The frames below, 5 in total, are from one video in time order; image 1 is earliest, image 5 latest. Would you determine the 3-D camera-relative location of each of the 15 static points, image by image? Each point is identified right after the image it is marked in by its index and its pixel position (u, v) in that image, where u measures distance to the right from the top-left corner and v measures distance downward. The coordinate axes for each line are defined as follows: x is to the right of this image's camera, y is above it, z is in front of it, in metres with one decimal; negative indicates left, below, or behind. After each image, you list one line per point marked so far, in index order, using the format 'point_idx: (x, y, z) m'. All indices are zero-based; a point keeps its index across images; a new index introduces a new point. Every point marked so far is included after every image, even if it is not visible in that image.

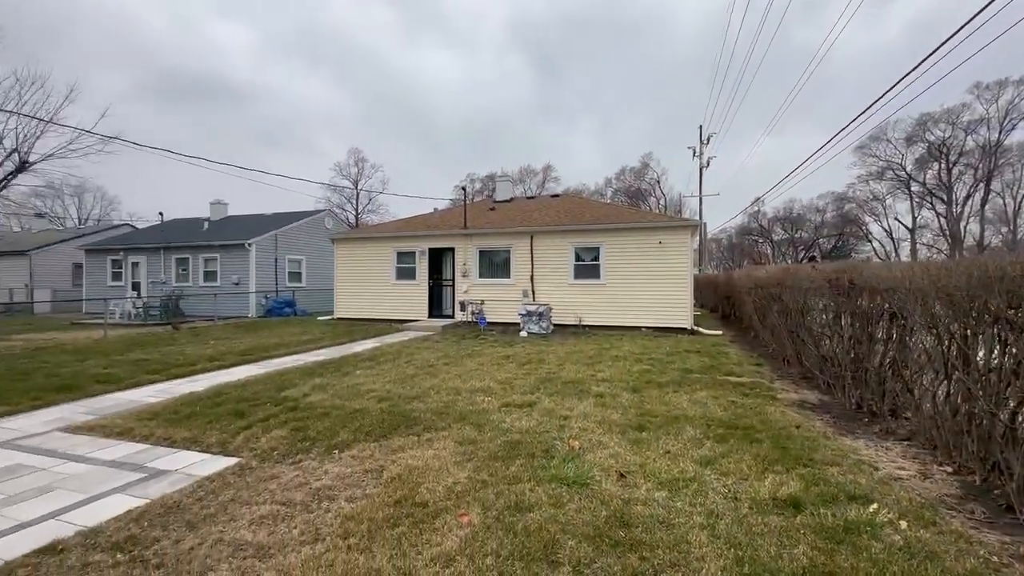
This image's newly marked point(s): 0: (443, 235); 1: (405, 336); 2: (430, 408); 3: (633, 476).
0: (-2.1, +1.6, +14.1) m
1: (-2.8, -1.2, +12.1) m
2: (-0.9, -1.4, +5.3) m
3: (+0.9, -1.4, +3.4) m
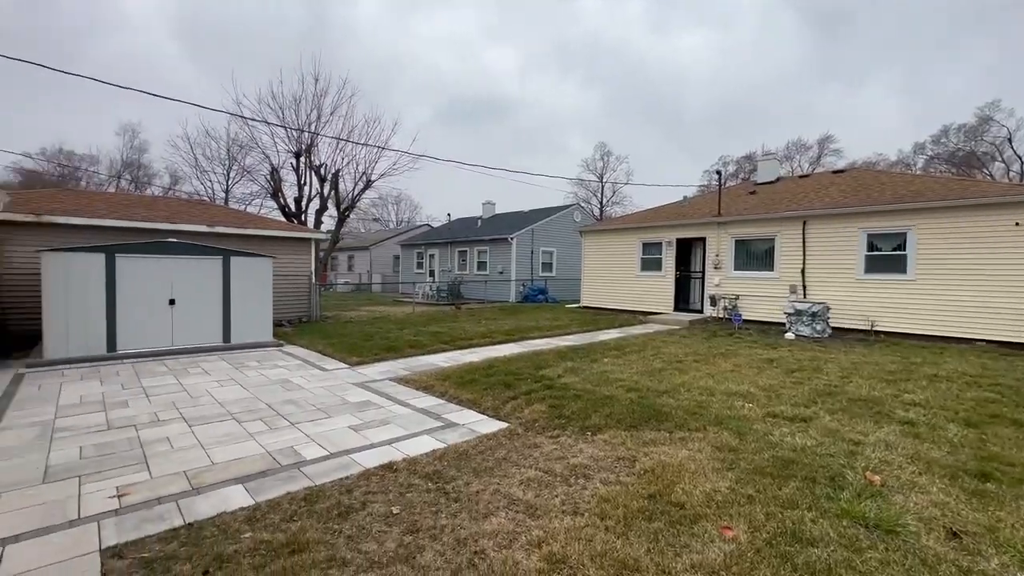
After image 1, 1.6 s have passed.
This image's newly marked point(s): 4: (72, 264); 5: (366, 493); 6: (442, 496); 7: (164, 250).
0: (+5.1, +1.8, +13.3) m
1: (+3.5, -1.0, +11.9) m
2: (+1.8, -1.3, +5.1) m
3: (+2.5, -1.4, +2.5) m
4: (-7.4, +0.4, +7.9) m
5: (-1.1, -1.5, +3.4) m
6: (-0.5, -1.5, +3.3) m
7: (-6.5, +0.7, +8.7) m
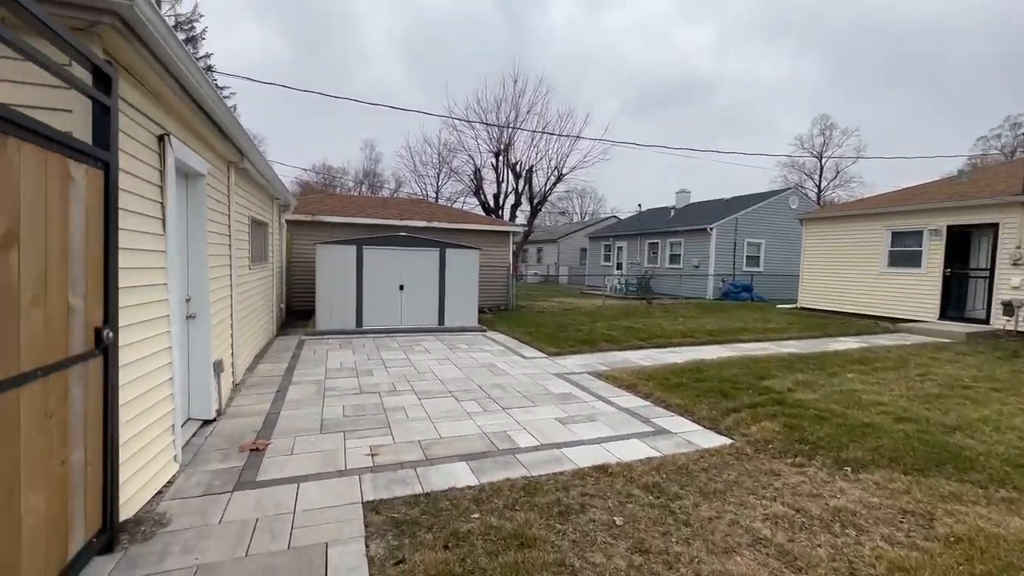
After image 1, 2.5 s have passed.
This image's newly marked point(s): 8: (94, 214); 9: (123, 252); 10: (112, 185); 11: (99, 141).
0: (+10.0, +1.7, +10.0) m
1: (+7.9, -1.0, +9.4) m
2: (+3.8, -1.3, +3.7) m
3: (+3.5, -1.4, +1.1) m
4: (-3.7, +0.7, +9.7) m
5: (+0.5, -1.4, +3.2) m
6: (+1.0, -1.5, +3.0) m
7: (-2.5, +1.0, +10.2) m
8: (-2.1, +0.4, +2.4) m
9: (-2.4, +0.2, +2.8) m
10: (-2.1, +0.5, +2.5) m
11: (-2.2, +0.8, +2.4) m
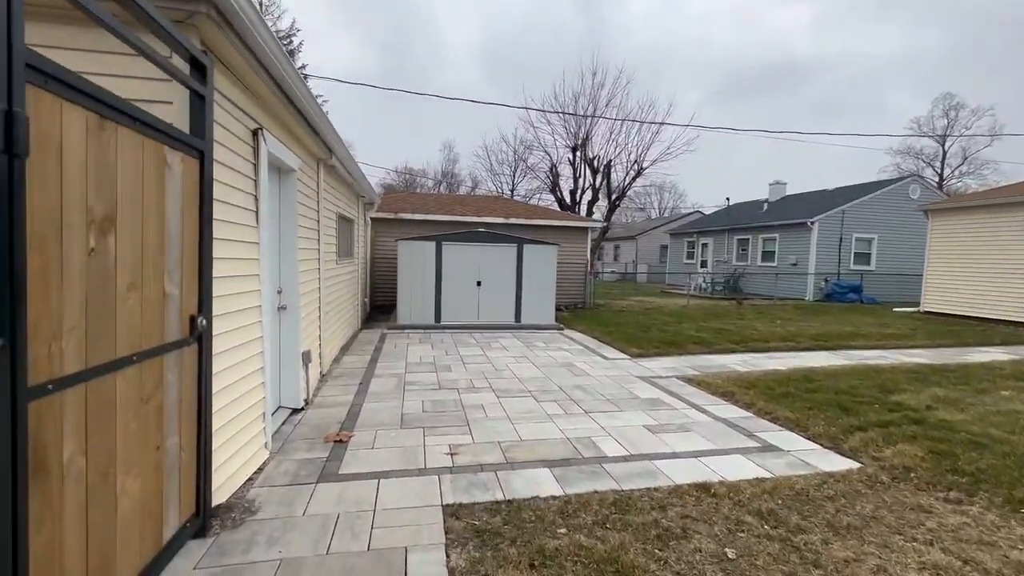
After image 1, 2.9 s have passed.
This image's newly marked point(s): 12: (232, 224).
0: (+11.6, +1.7, +8.1) m
1: (+9.4, -1.1, +7.8) m
2: (+4.4, -1.3, +2.8) m
3: (+3.7, -1.4, +0.3) m
4: (-2.1, +0.8, +9.9) m
5: (+1.1, -1.4, +2.9) m
6: (+1.5, -1.4, +2.5) m
7: (-0.8, +1.1, +10.2) m
8: (-1.6, +0.4, +2.4) m
9: (-1.8, +0.3, +2.9) m
10: (-1.6, +0.6, +2.5) m
11: (-1.7, +0.8, +2.5) m
12: (-1.9, +0.4, +3.1) m
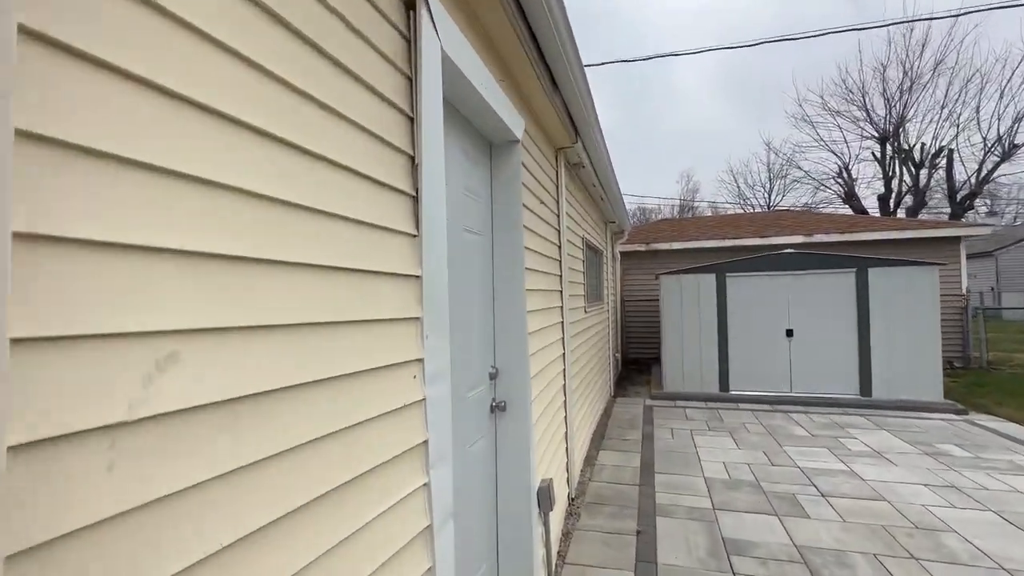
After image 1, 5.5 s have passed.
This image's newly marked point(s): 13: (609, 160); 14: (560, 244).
0: (+13.7, +1.8, -0.9) m
1: (+11.7, -1.0, -0.3) m
2: (+5.0, -1.2, -2.5) m
3: (+3.2, -1.2, -4.3) m
4: (+2.6, 0.0, +7.0) m
5: (+2.0, -1.5, -0.8) m
6: (+2.3, -1.4, -1.3) m
7: (+3.8, +0.3, +6.7) m
8: (-0.6, +0.2, +0.2) m
9: (-0.5, 0.0, +0.7) m
10: (-0.5, +0.4, +0.3) m
11: (-0.6, +0.6, +0.3) m
12: (-0.4, +0.2, +0.9) m
13: (+0.9, +1.3, +4.6) m
14: (+0.4, +0.4, +3.5) m
